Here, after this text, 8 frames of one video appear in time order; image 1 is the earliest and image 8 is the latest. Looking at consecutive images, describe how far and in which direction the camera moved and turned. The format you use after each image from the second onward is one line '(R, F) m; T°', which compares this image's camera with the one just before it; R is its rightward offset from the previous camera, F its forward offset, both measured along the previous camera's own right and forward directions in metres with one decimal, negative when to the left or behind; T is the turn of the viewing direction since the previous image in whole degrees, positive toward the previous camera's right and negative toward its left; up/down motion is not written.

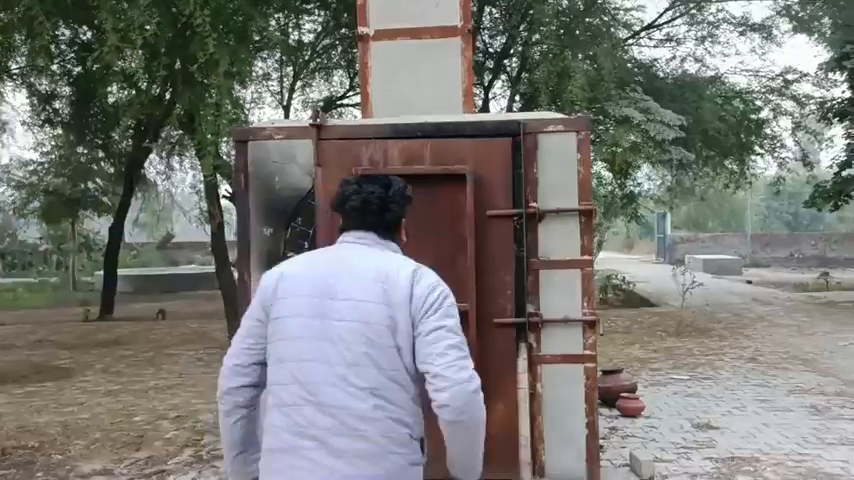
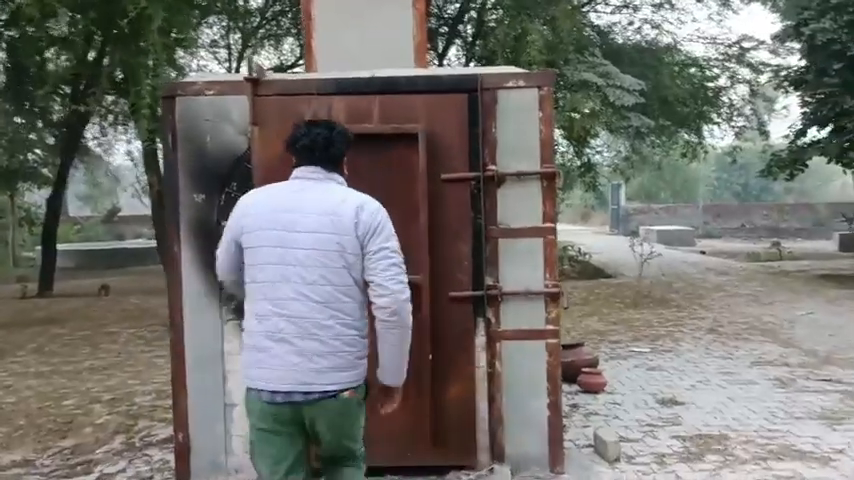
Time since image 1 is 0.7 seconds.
(0.0, +0.4) m; +3°
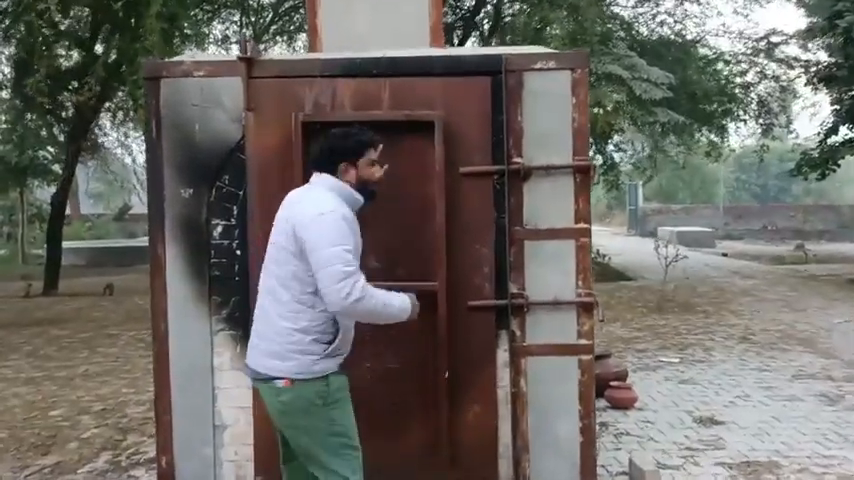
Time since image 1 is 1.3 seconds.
(0.0, +0.5) m; -1°
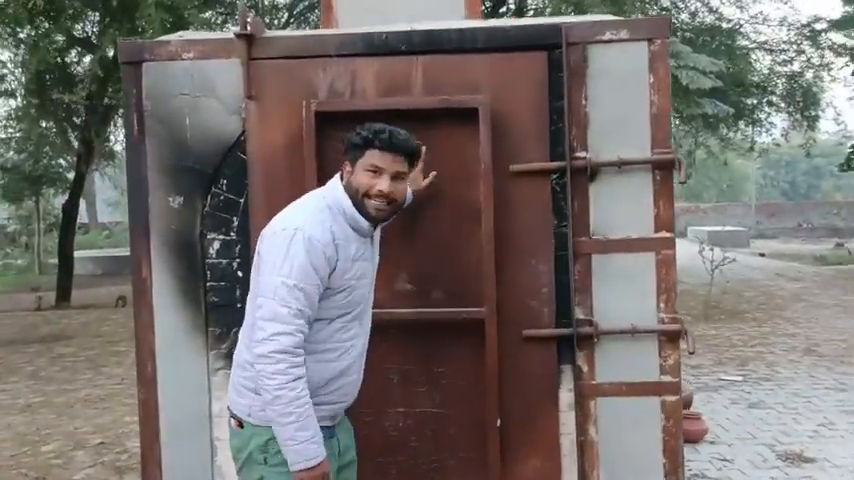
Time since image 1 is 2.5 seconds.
(-0.1, +0.7) m; -1°
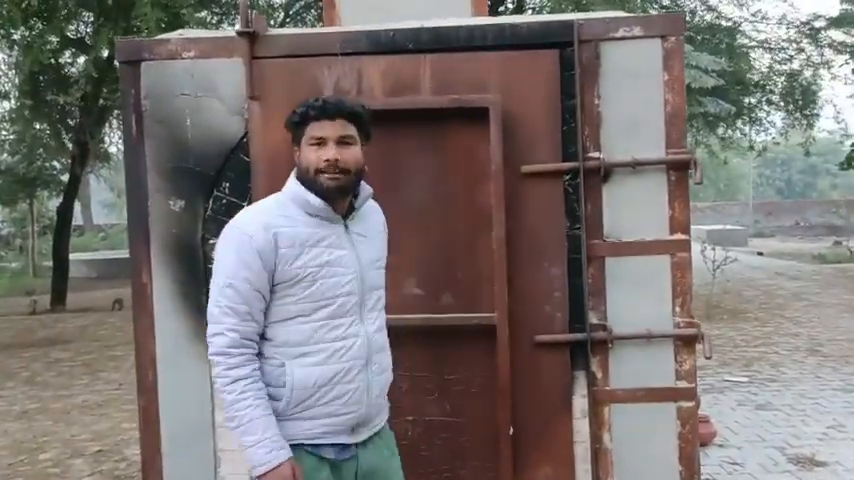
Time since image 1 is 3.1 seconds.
(0.0, +0.1) m; 0°
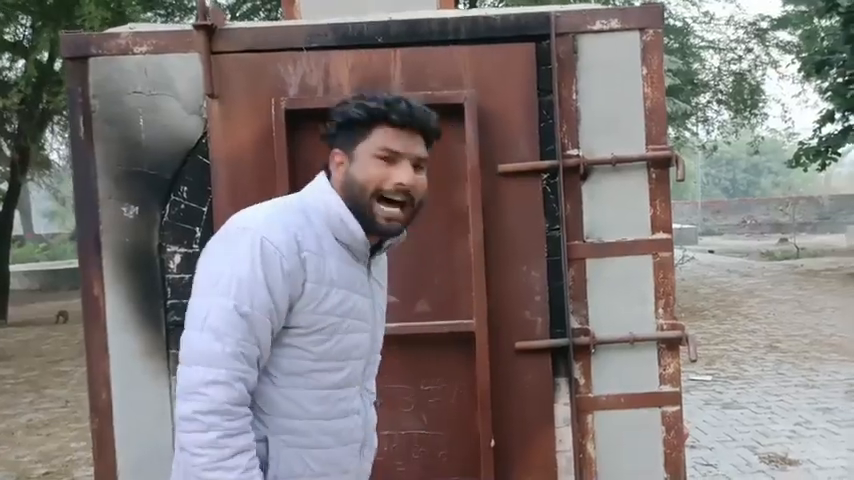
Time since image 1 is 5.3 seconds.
(-0.1, +0.2) m; +3°
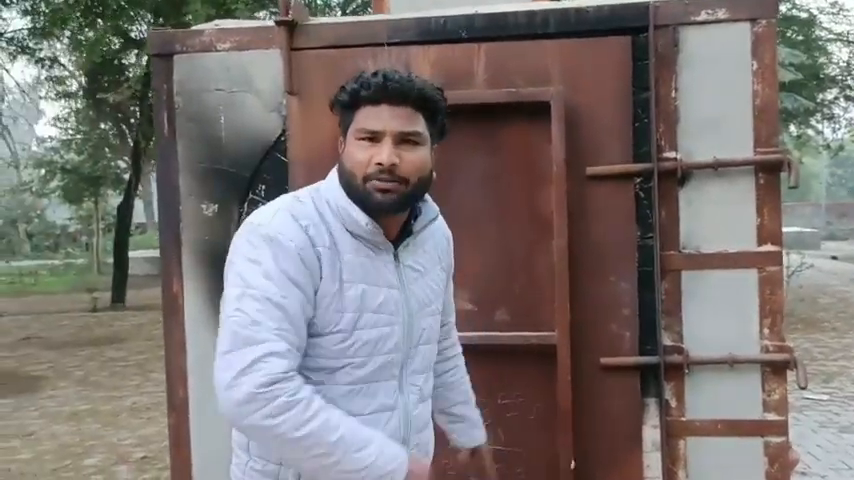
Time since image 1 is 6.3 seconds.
(+0.1, +0.1) m; -7°
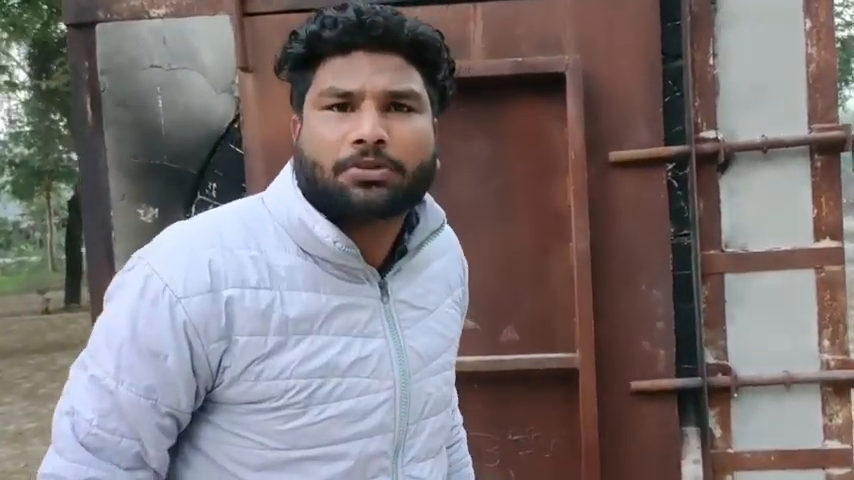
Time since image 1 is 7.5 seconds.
(-0.1, +0.5) m; +2°
